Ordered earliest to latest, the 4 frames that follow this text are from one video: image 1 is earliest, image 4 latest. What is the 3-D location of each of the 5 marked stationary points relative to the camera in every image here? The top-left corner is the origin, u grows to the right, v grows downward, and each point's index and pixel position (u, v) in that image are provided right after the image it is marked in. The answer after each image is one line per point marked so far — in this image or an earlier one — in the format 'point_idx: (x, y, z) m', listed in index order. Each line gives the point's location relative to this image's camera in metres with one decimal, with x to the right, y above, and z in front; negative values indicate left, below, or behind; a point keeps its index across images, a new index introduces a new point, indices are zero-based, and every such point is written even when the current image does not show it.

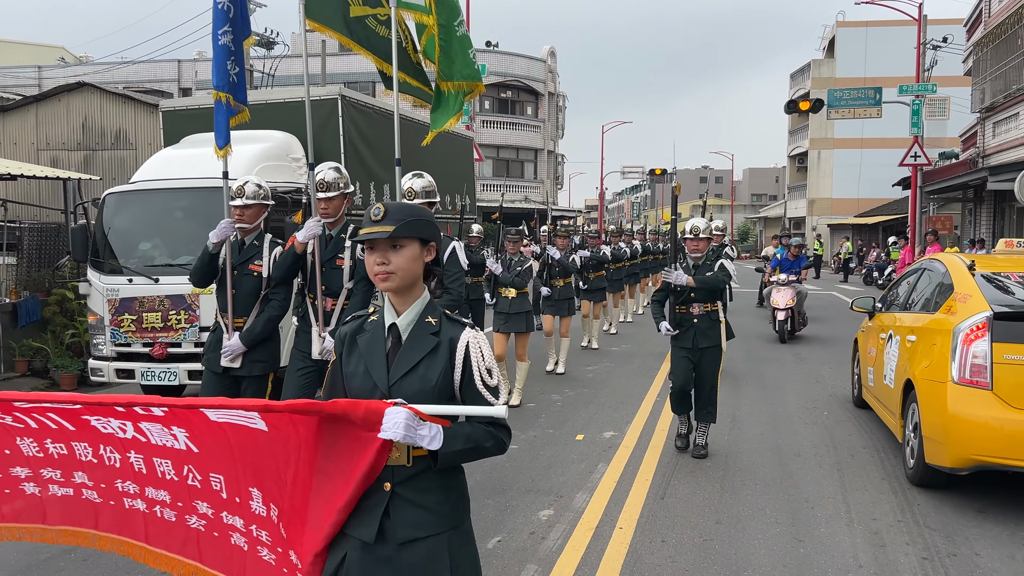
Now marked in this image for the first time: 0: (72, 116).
0: (-10.3, +4.0, +16.9) m
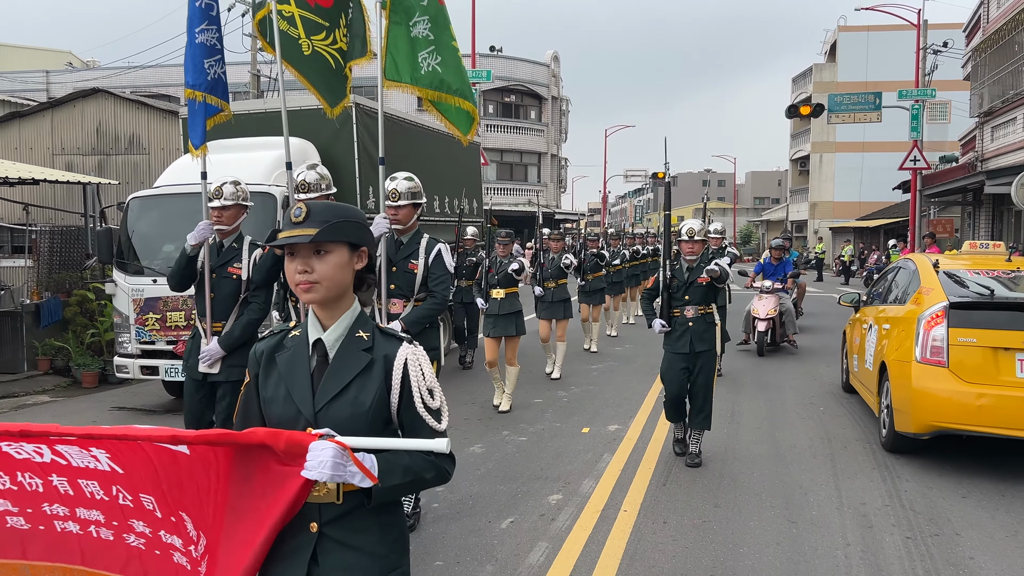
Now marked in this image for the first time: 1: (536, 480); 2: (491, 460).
0: (-10.2, +4.0, +17.3) m
1: (+0.2, -1.4, +5.1) m
2: (-0.2, -1.3, +5.6) m
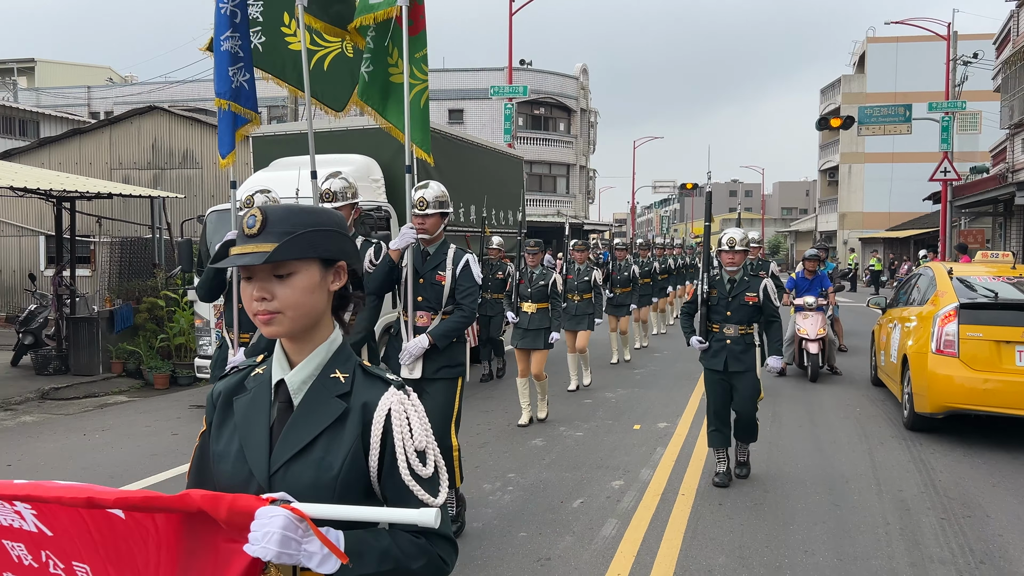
0: (-9.3, +3.8, +18.2) m
1: (+0.7, -1.4, +5.6) m
2: (+0.3, -1.4, +6.1) m
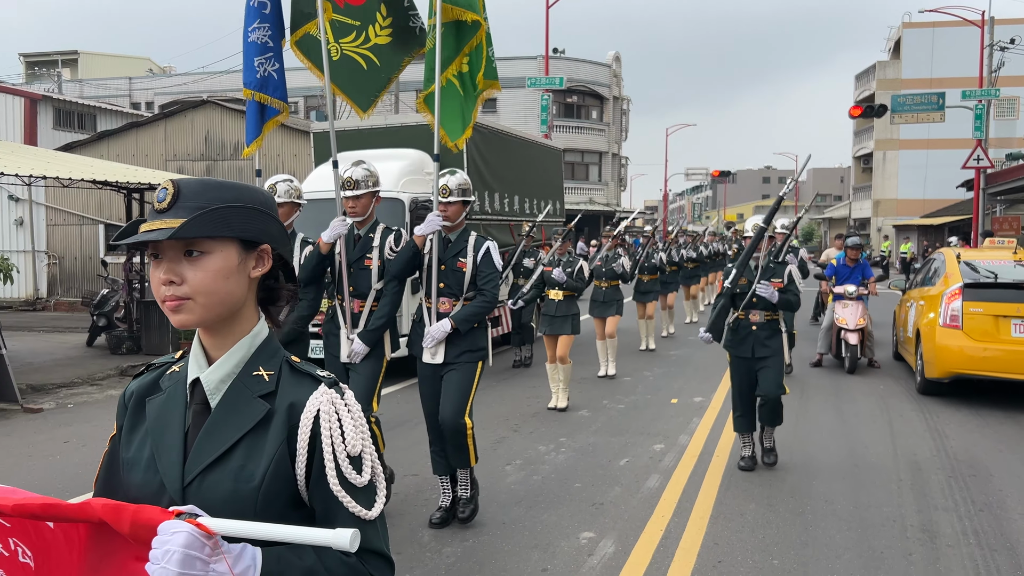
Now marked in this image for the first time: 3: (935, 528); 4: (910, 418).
0: (-8.3, +4.2, +19.1) m
1: (+1.1, -1.3, +6.3) m
2: (+0.8, -1.2, +6.8) m
3: (+2.5, -1.4, +4.3) m
4: (+3.7, -1.2, +6.7) m
